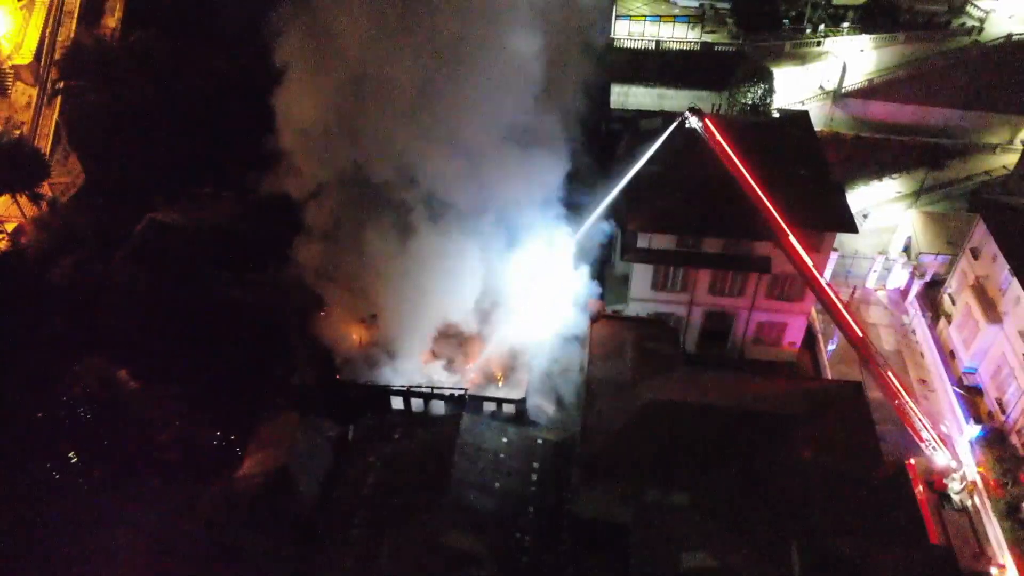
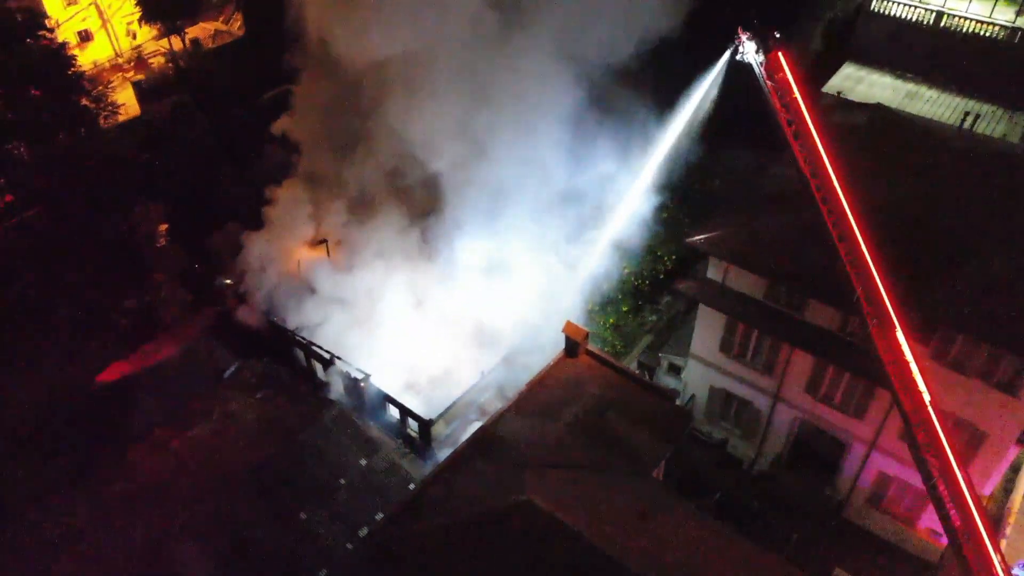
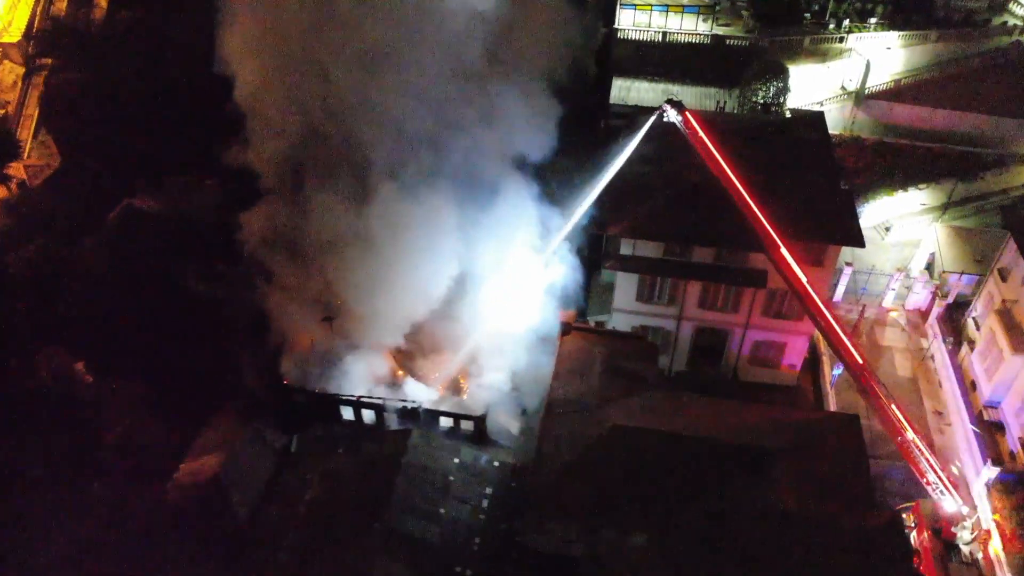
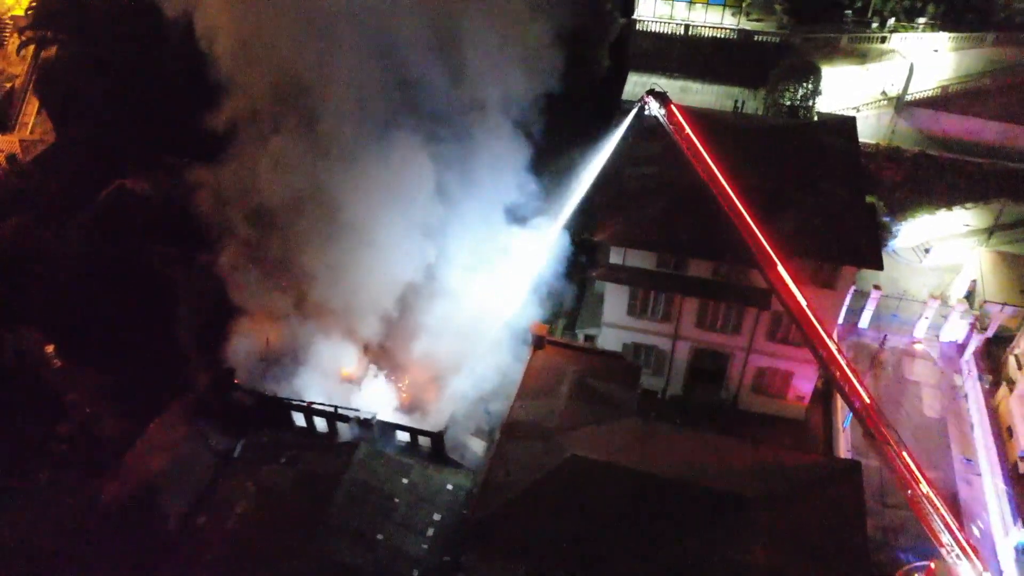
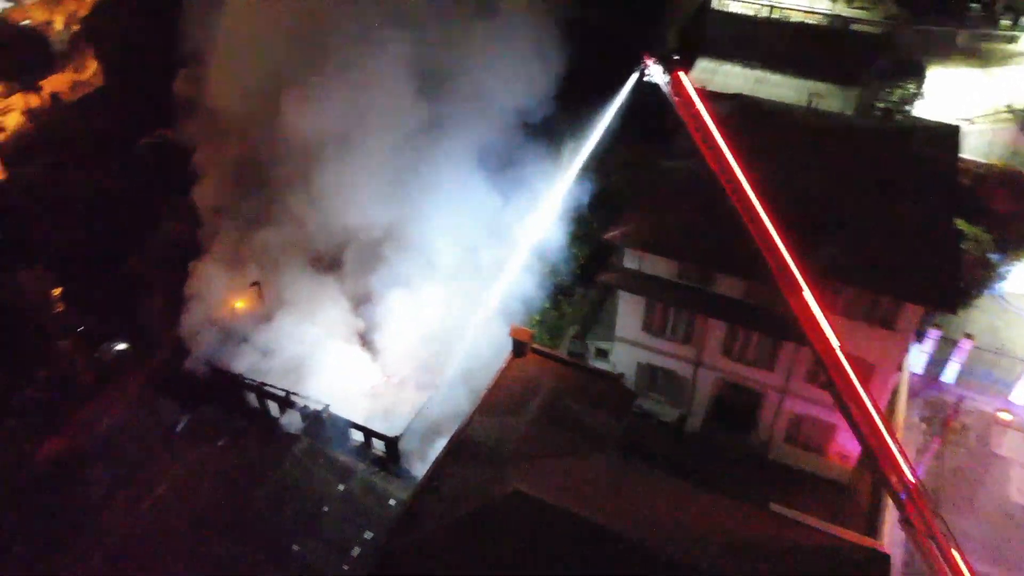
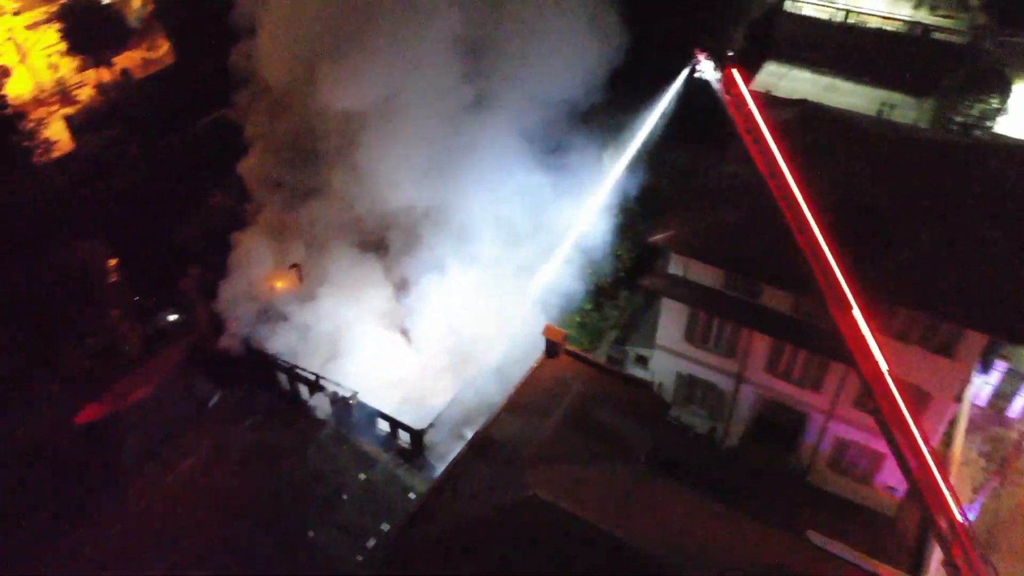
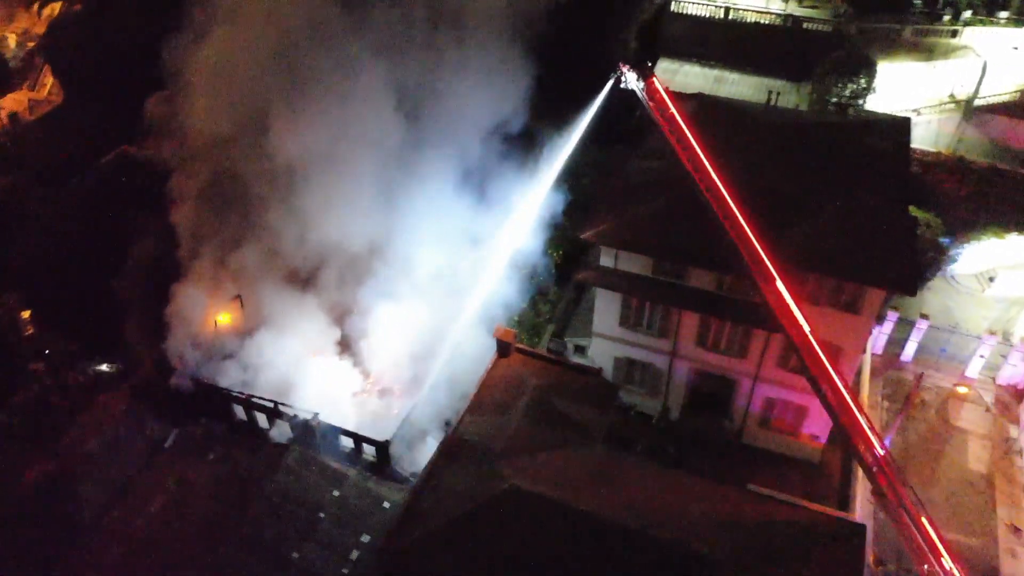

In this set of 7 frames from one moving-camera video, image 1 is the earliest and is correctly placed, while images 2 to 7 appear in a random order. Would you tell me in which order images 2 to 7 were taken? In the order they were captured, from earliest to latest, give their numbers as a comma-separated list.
3, 4, 7, 5, 6, 2
